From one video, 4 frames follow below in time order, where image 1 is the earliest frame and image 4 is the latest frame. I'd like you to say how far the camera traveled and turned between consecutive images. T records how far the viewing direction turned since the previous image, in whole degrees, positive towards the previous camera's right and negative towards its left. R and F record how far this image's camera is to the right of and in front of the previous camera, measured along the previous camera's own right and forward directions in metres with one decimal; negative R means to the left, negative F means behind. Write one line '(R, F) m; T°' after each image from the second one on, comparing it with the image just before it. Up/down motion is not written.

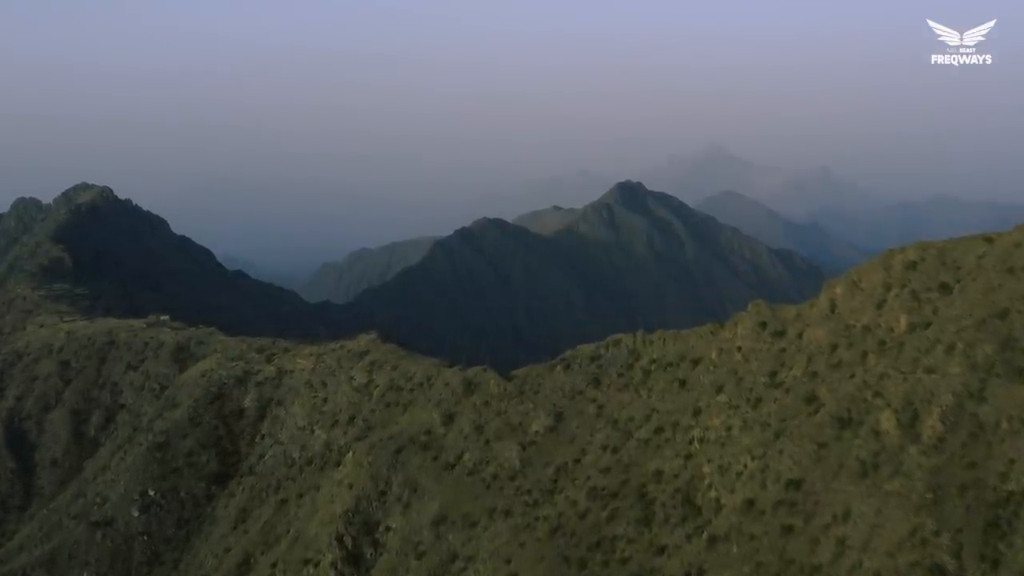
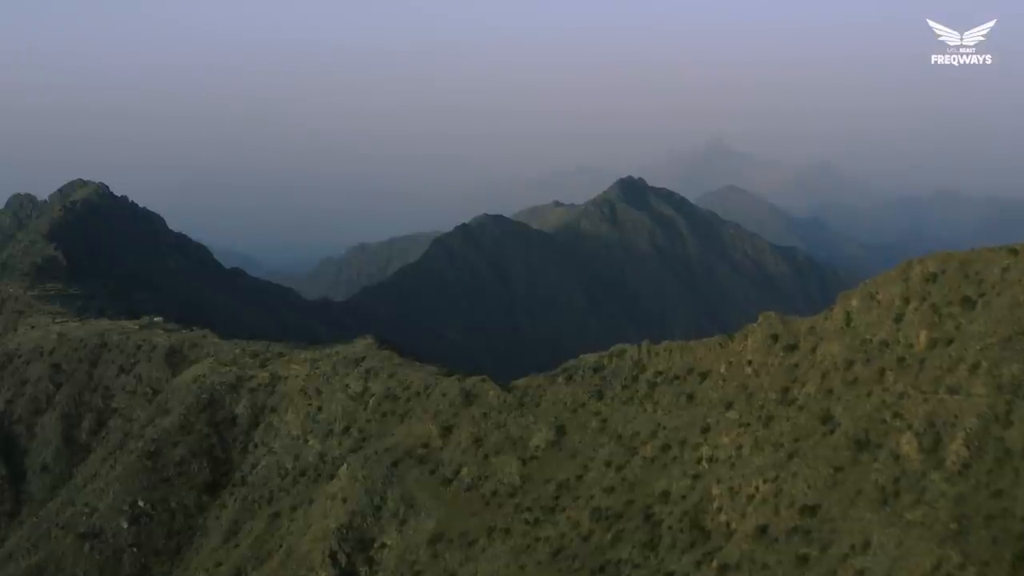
(0.0, +1.1) m; 0°
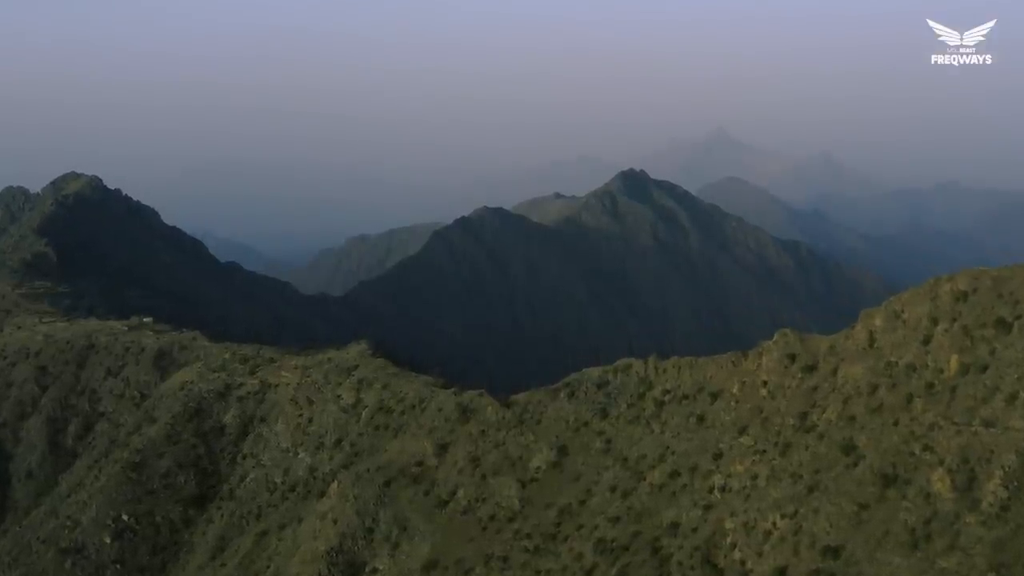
(0.0, +1.6) m; 0°
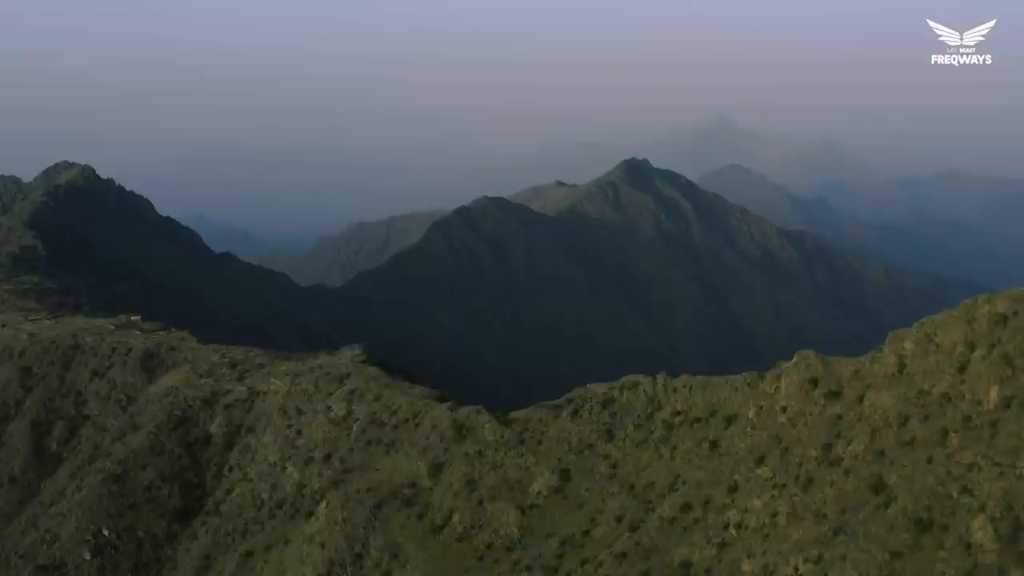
(0.0, +1.8) m; 0°
